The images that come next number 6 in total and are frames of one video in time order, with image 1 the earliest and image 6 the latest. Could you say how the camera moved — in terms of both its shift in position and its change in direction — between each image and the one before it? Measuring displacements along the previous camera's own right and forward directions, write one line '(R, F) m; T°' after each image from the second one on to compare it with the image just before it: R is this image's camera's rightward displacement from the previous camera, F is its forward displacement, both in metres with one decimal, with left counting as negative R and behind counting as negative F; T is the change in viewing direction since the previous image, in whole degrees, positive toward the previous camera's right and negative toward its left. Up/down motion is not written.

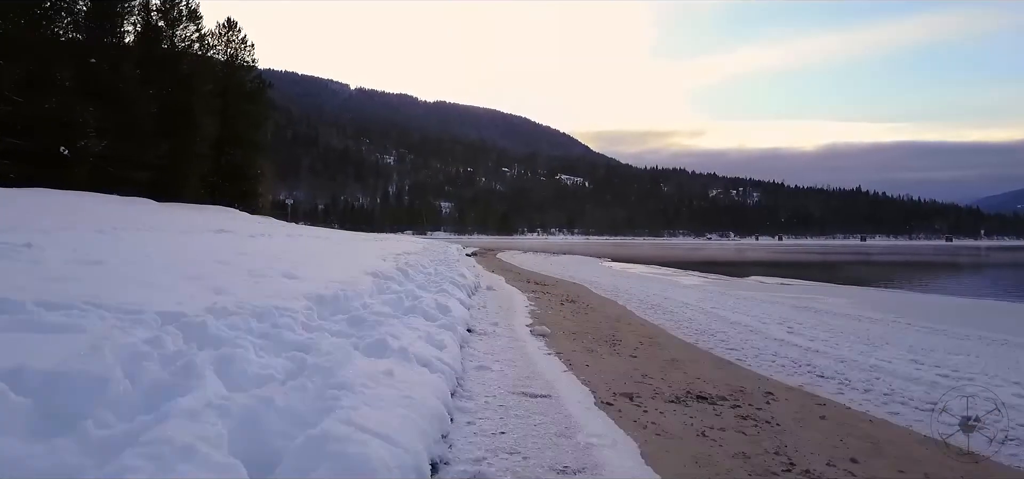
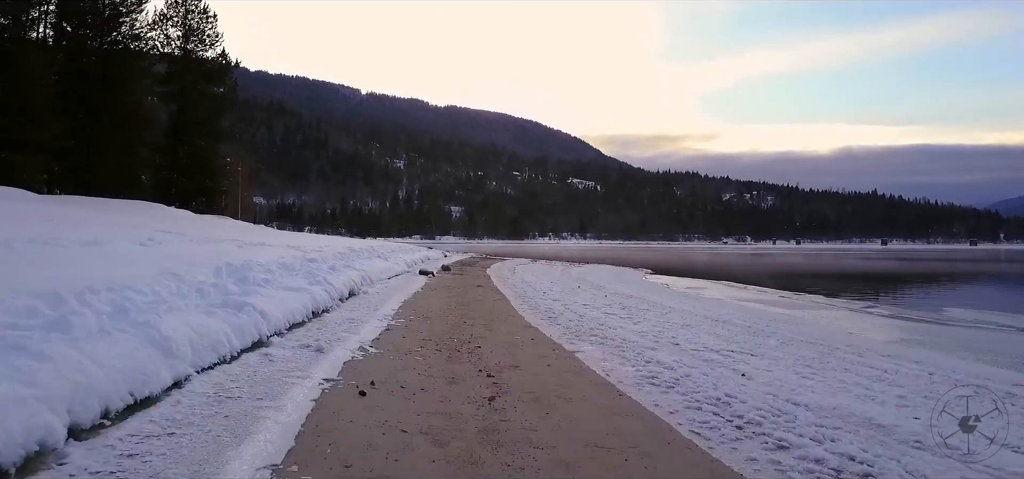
(0.0, +1.2) m; -1°
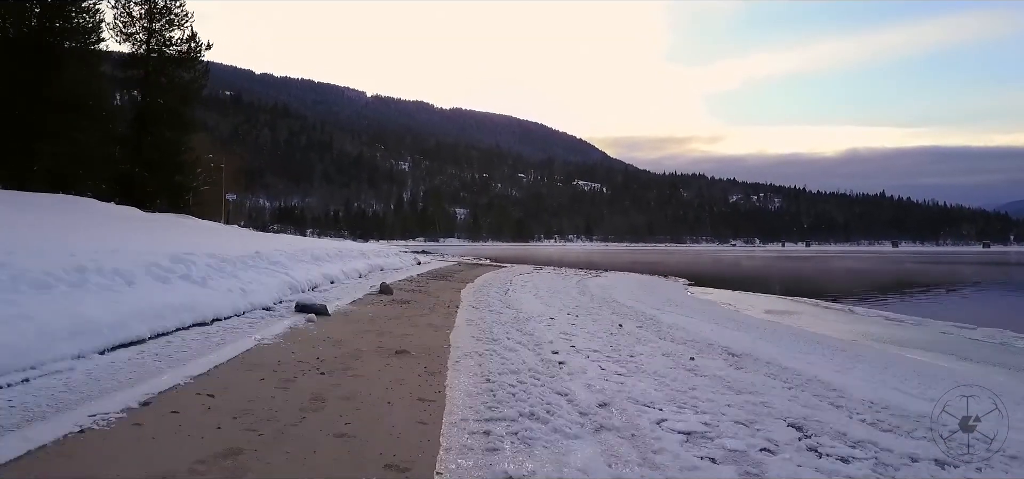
(0.0, +0.7) m; -1°
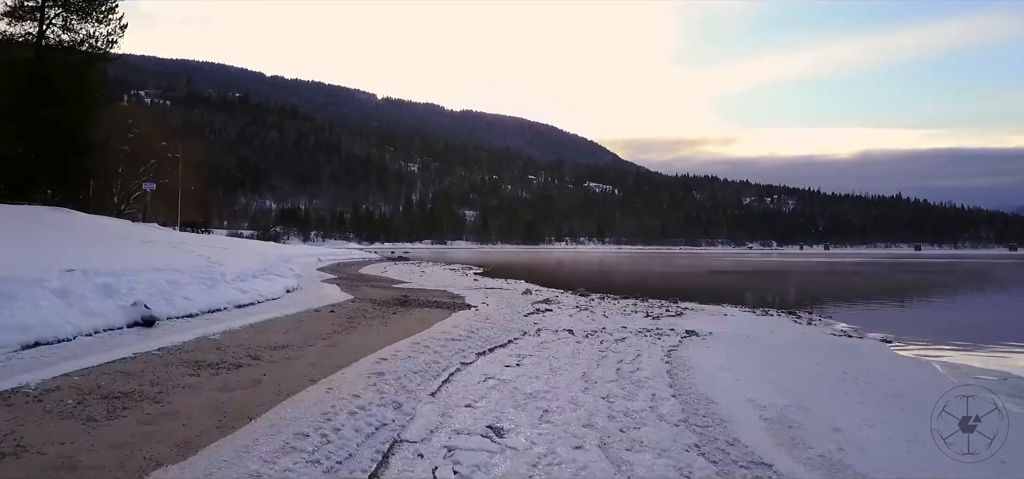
(+0.1, +1.4) m; -1°
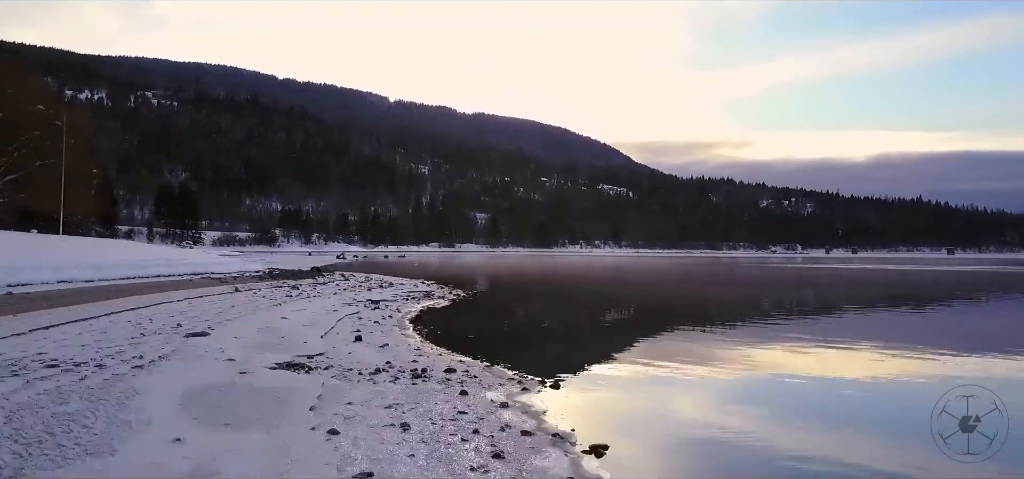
(0.0, +2.2) m; -1°
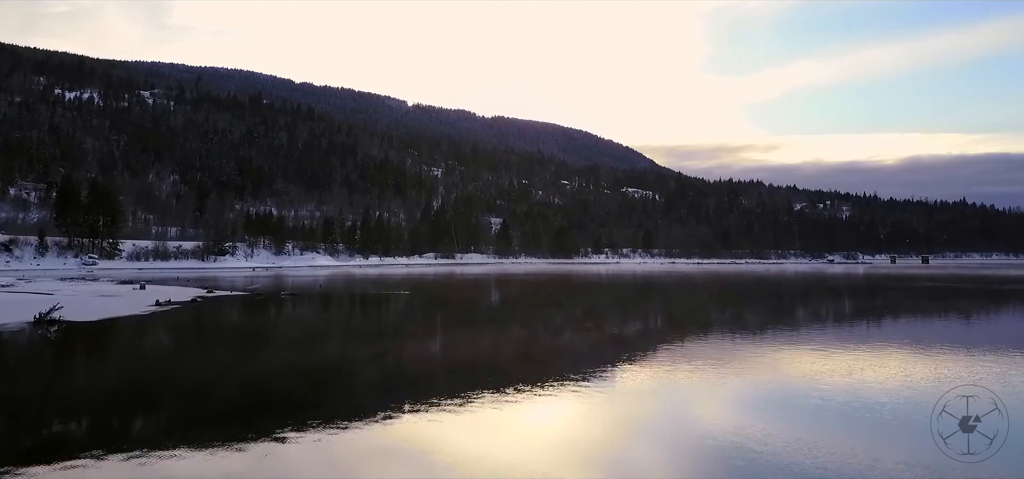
(+0.5, +6.7) m; -2°
